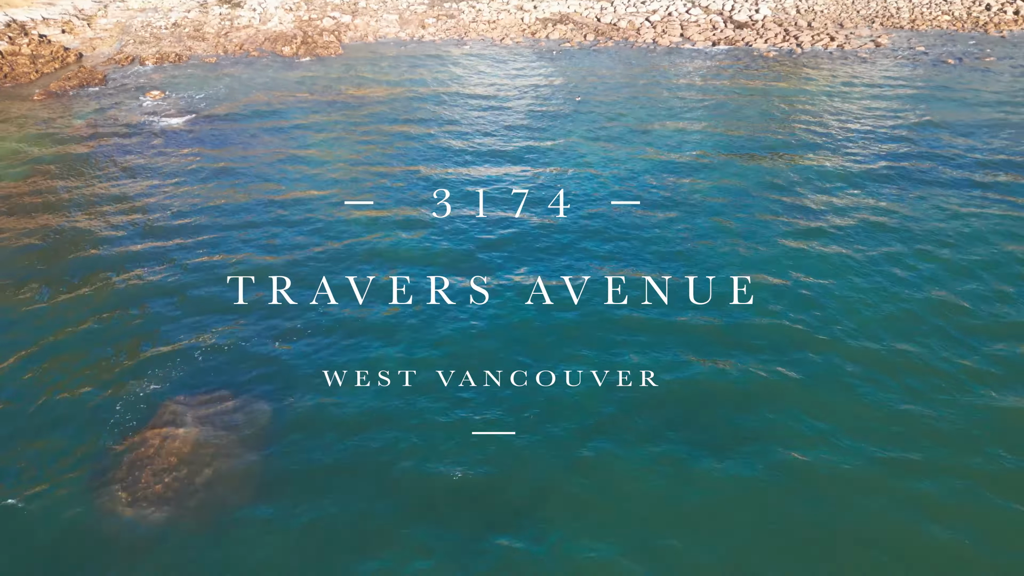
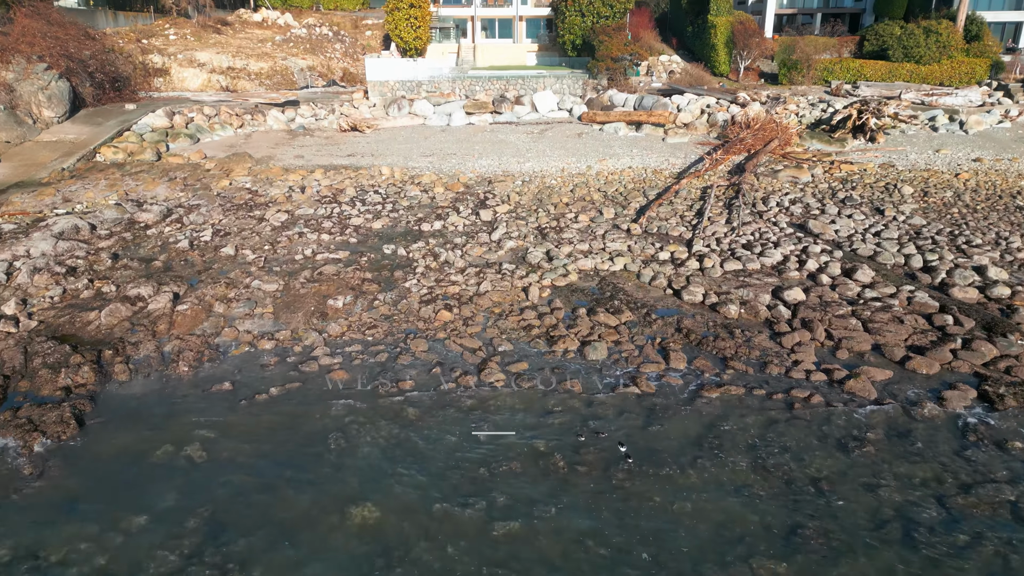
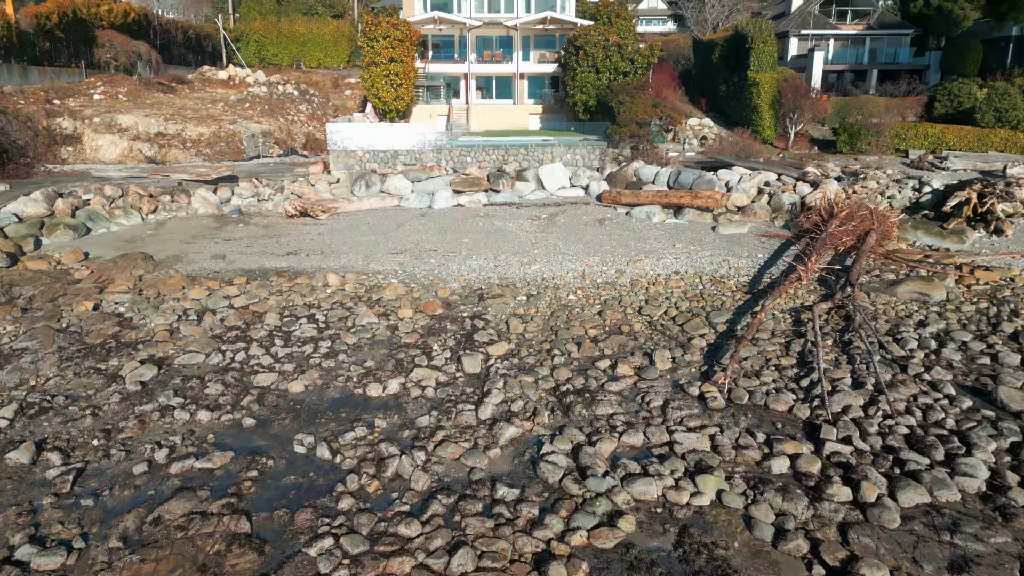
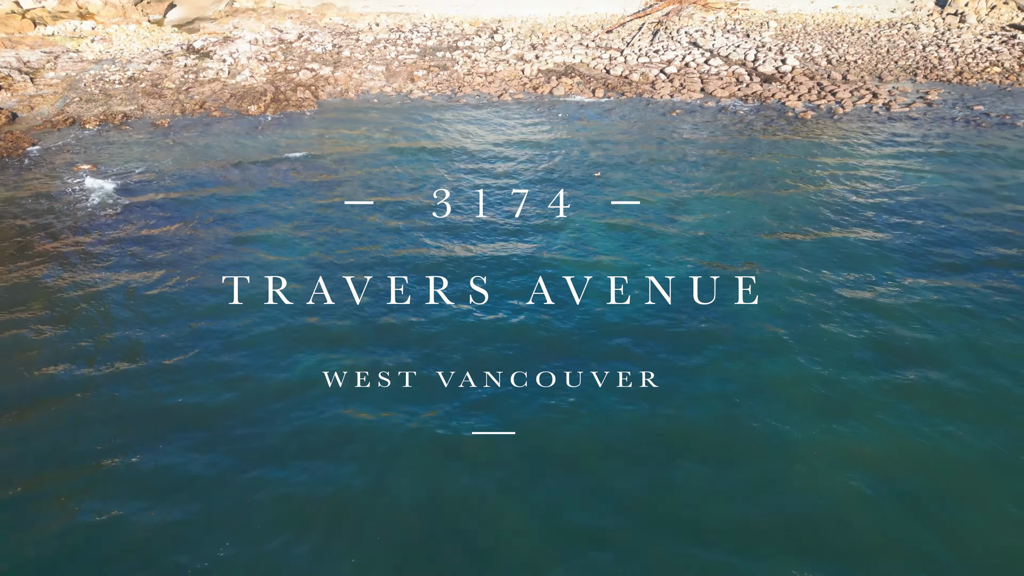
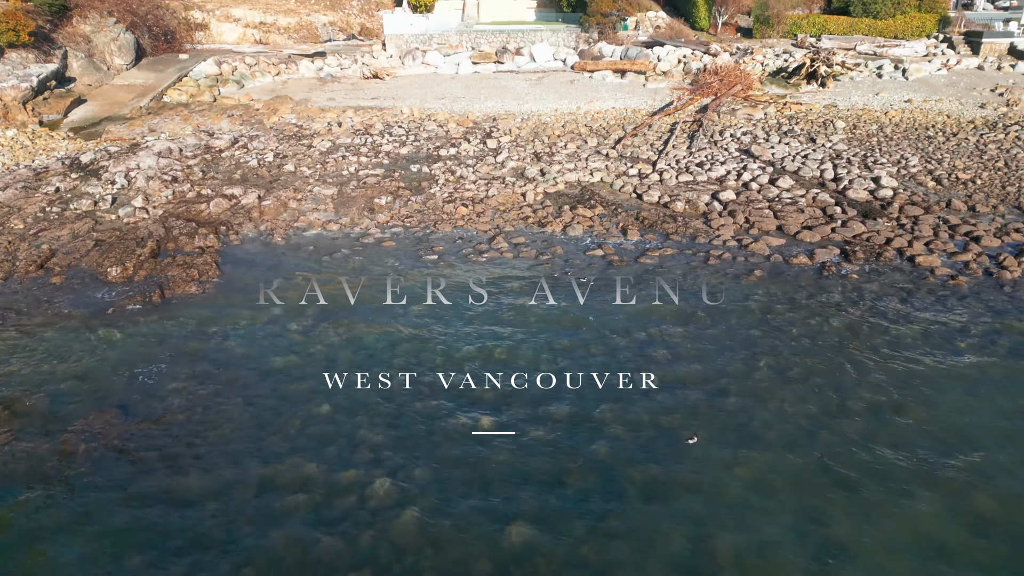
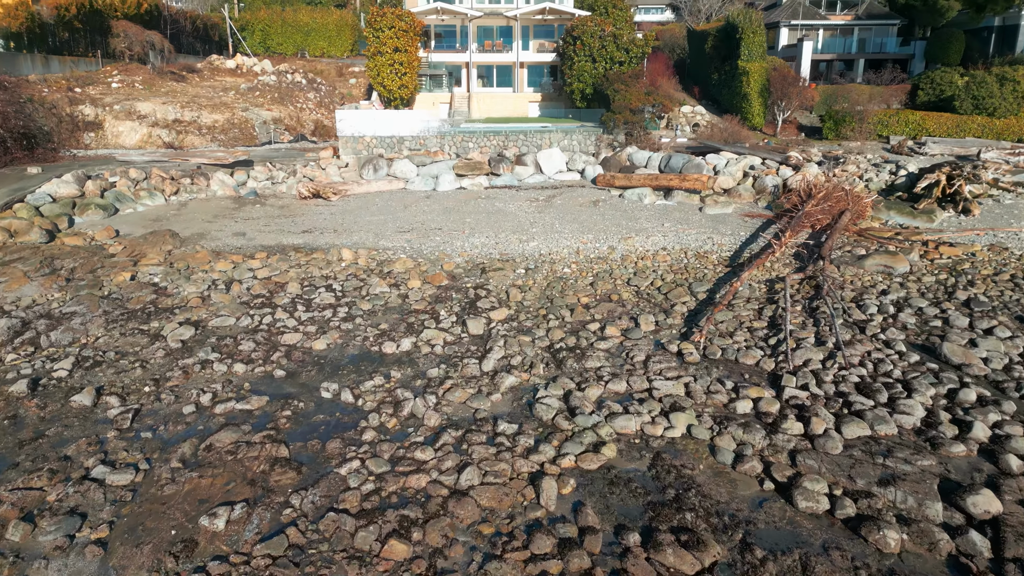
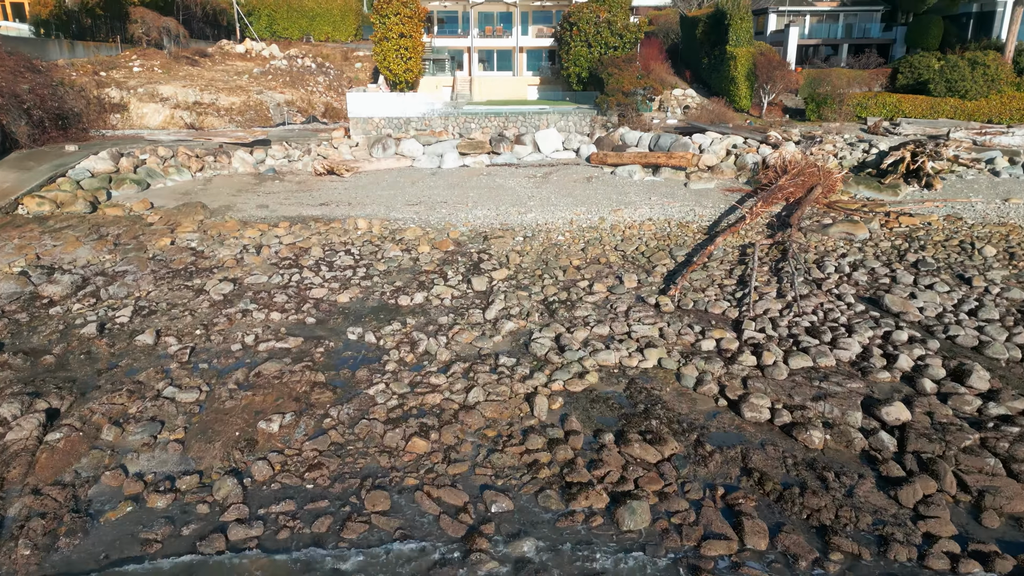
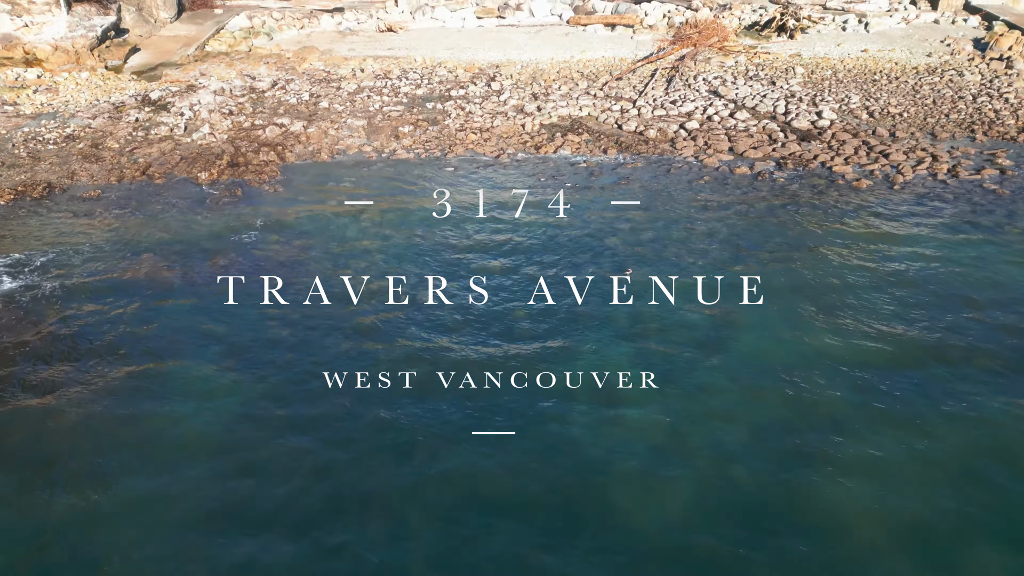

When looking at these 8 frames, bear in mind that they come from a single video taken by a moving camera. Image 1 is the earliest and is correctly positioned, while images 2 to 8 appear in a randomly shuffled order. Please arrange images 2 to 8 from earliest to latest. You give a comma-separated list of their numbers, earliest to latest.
4, 8, 5, 2, 7, 6, 3
